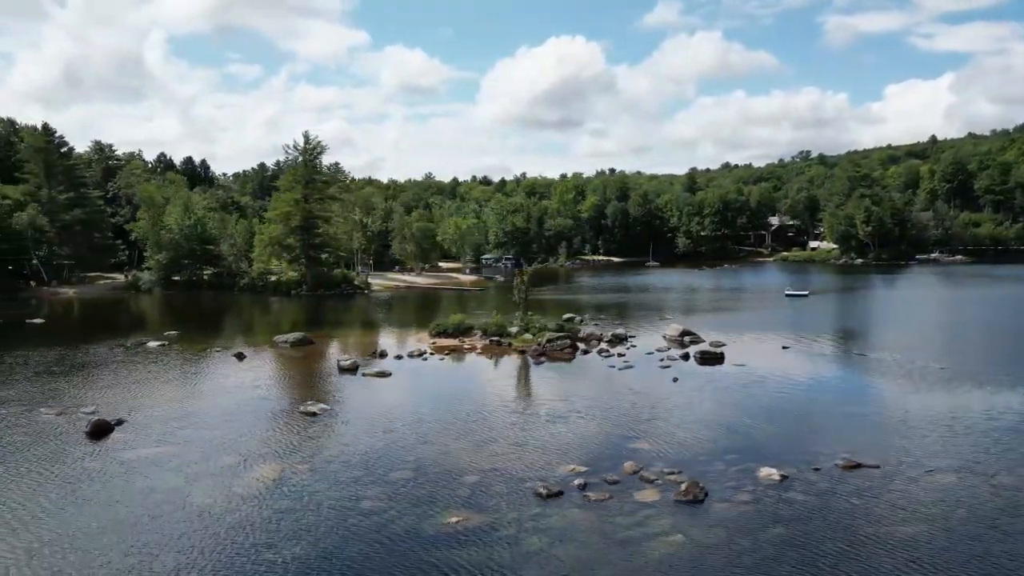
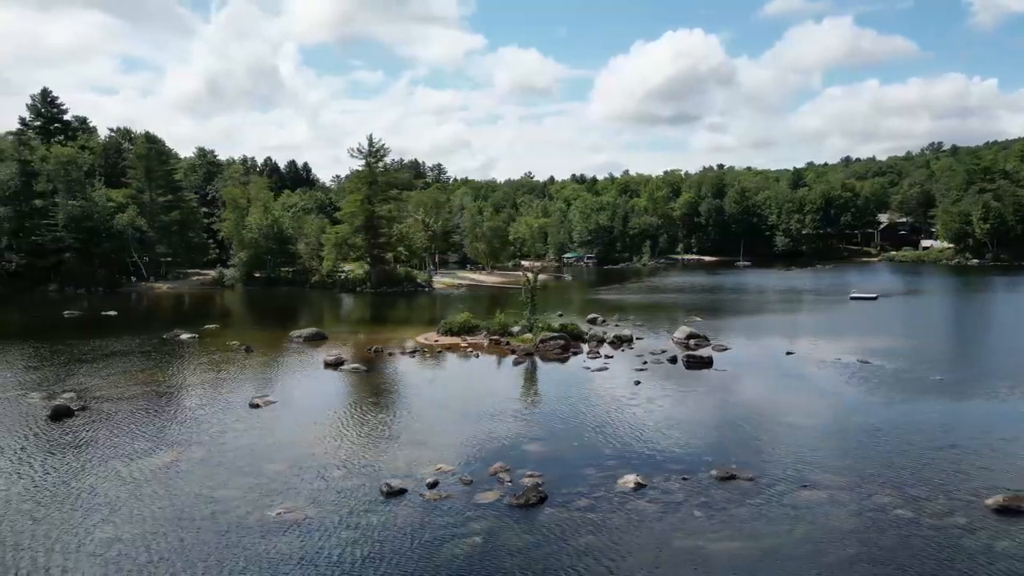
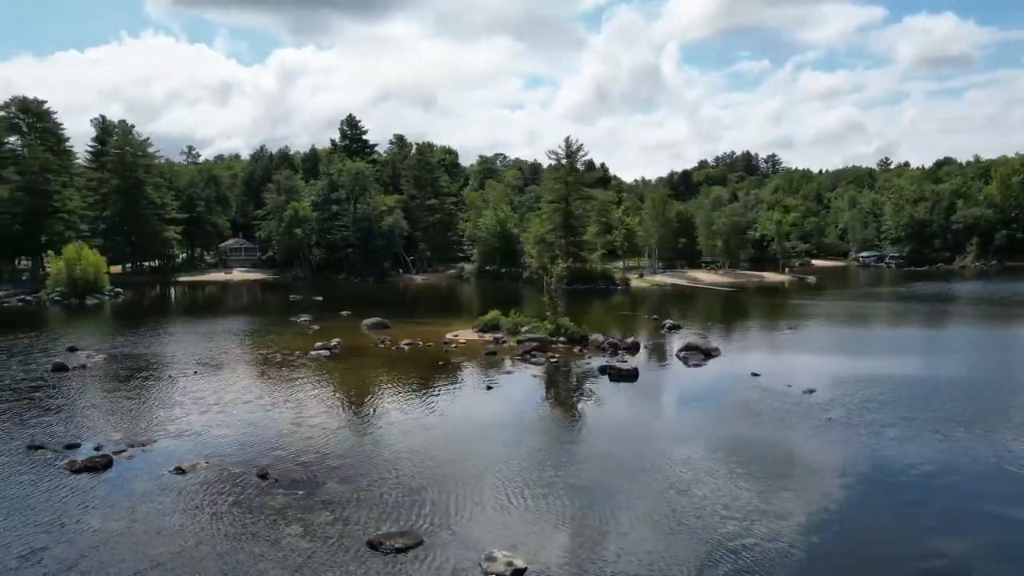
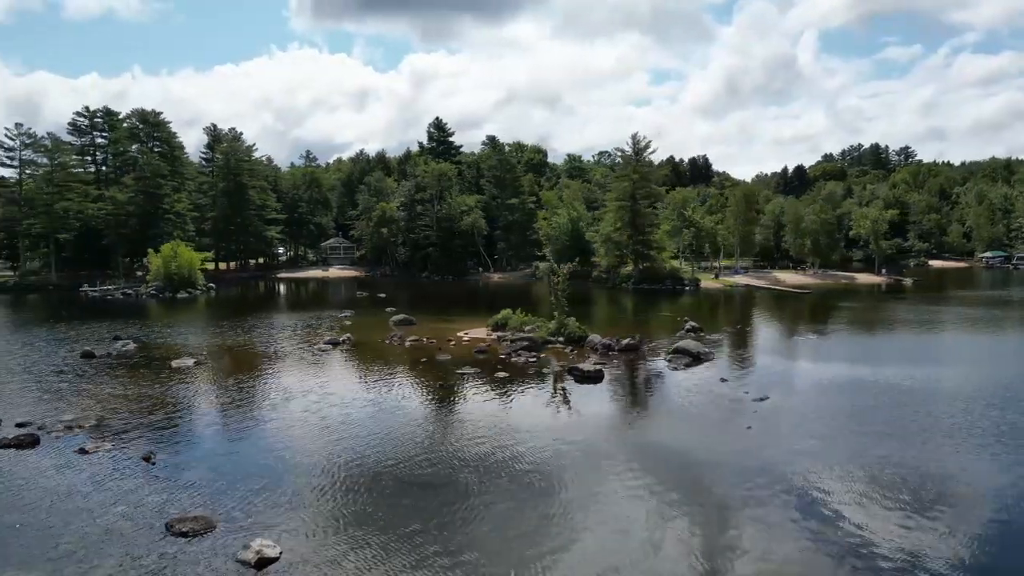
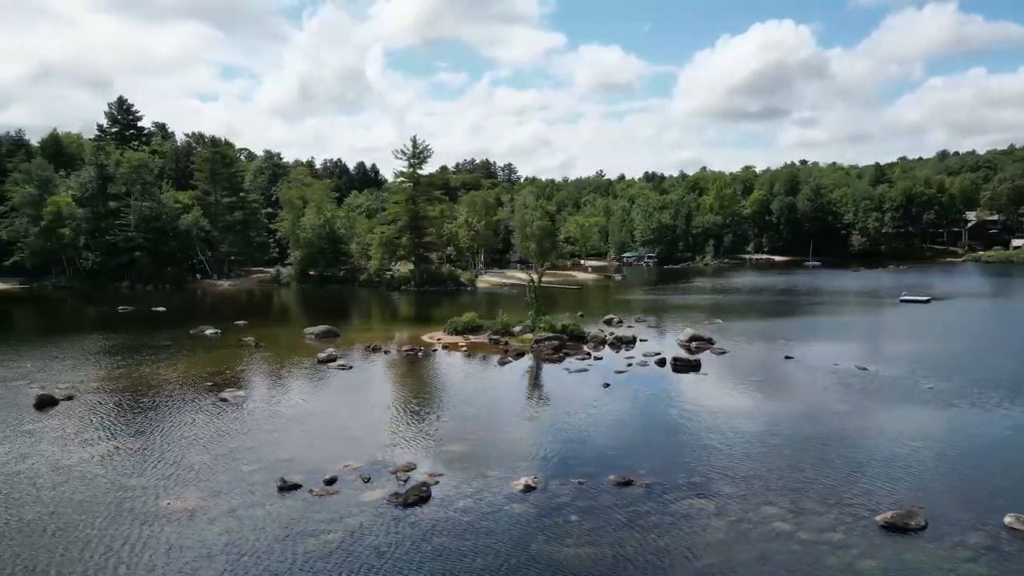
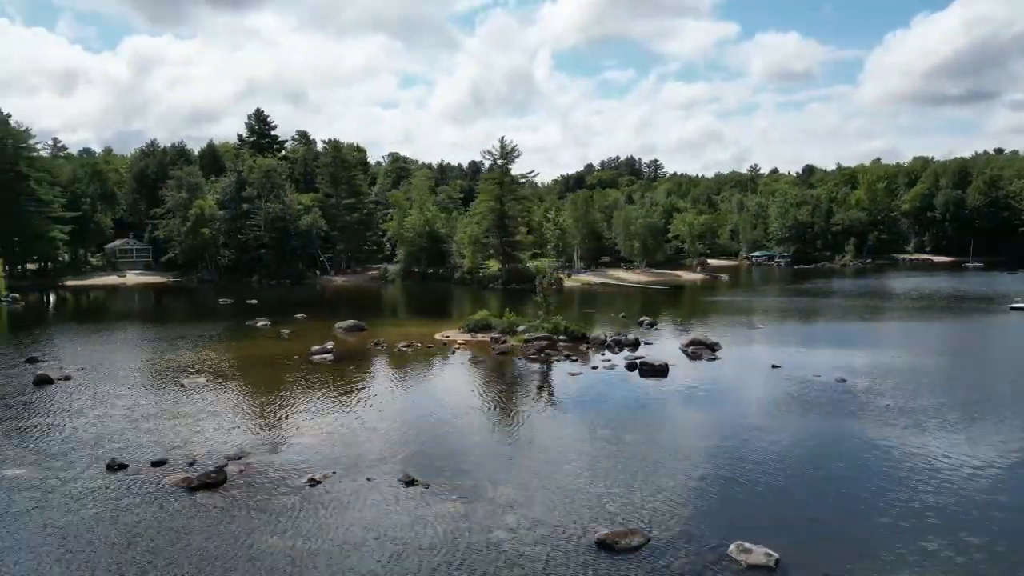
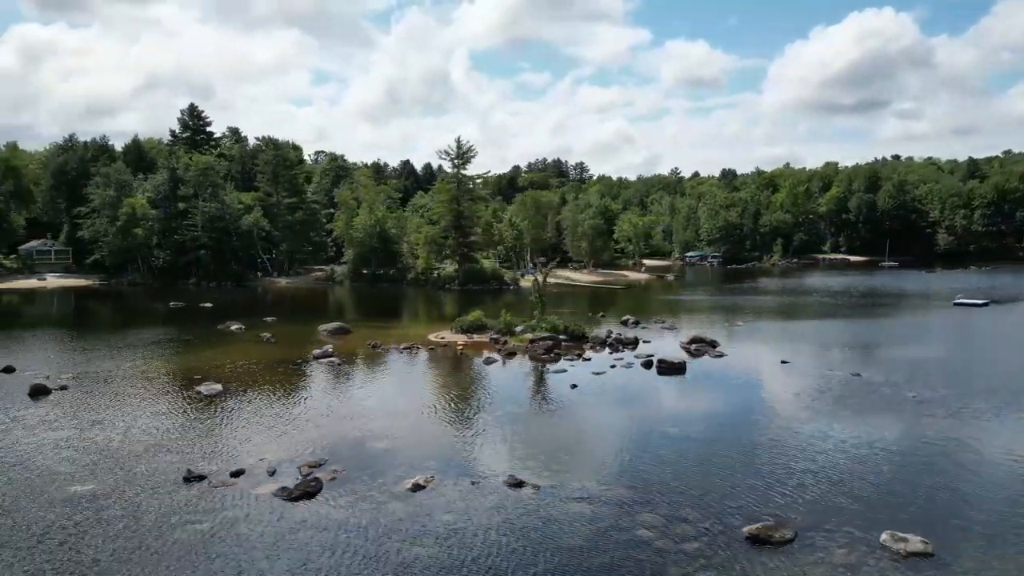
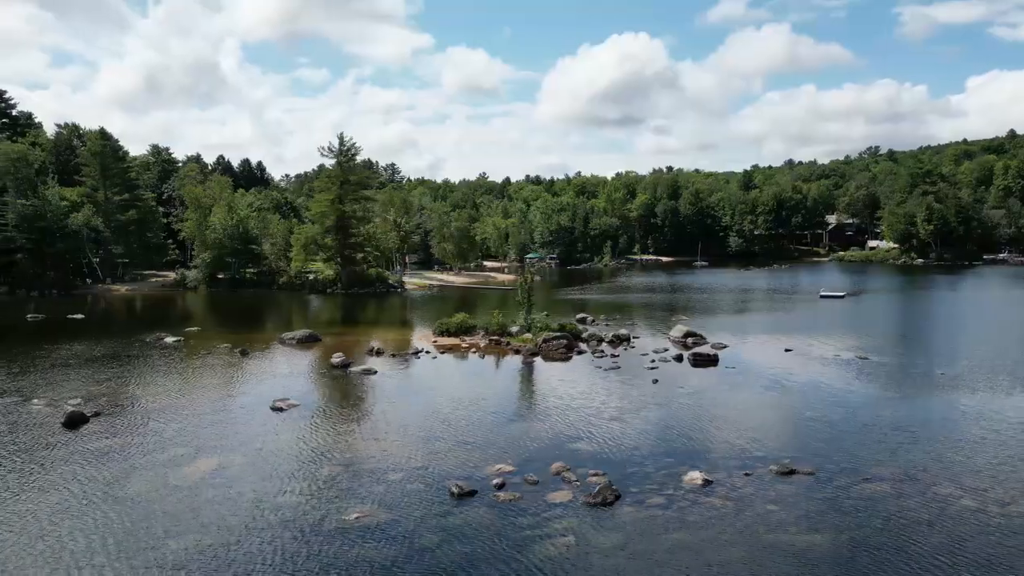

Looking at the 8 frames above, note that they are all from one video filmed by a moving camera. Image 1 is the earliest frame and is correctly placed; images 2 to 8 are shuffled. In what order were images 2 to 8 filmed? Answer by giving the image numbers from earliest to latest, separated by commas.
8, 2, 5, 7, 6, 3, 4
